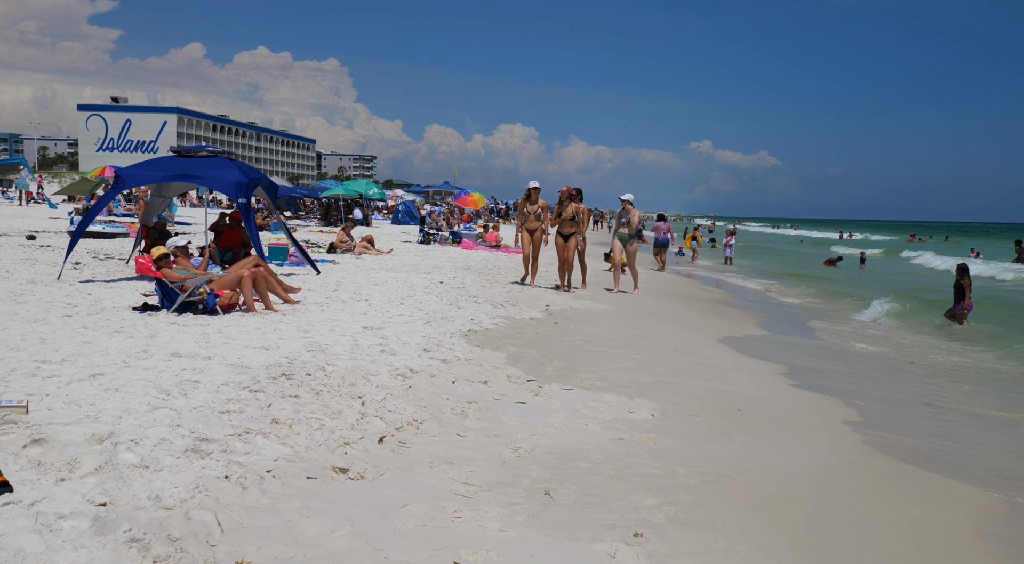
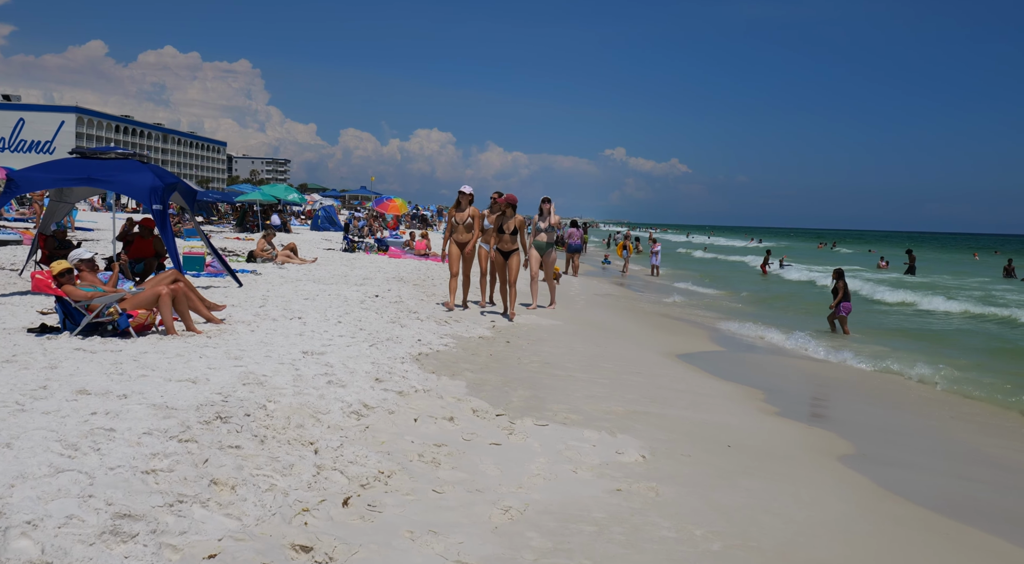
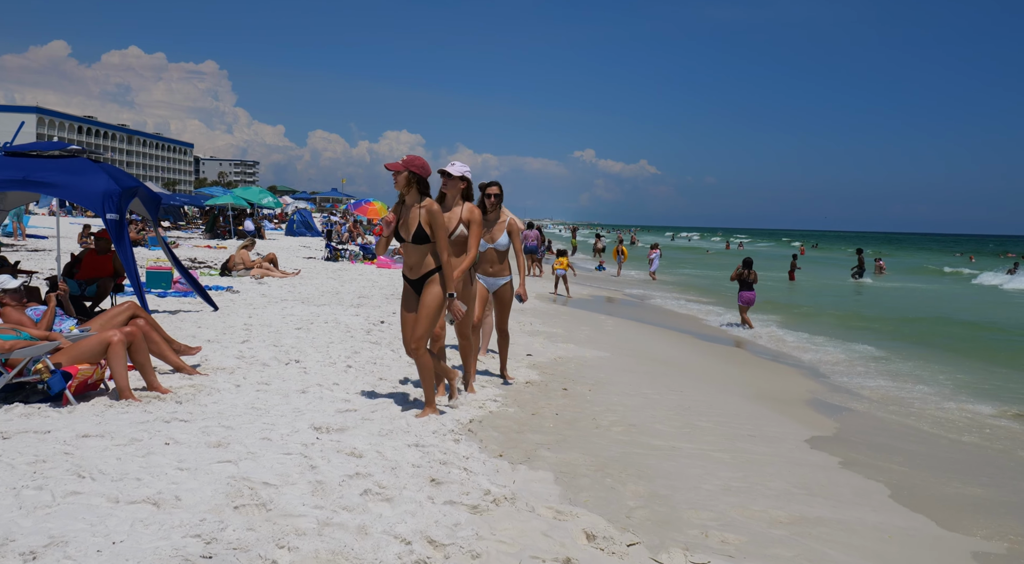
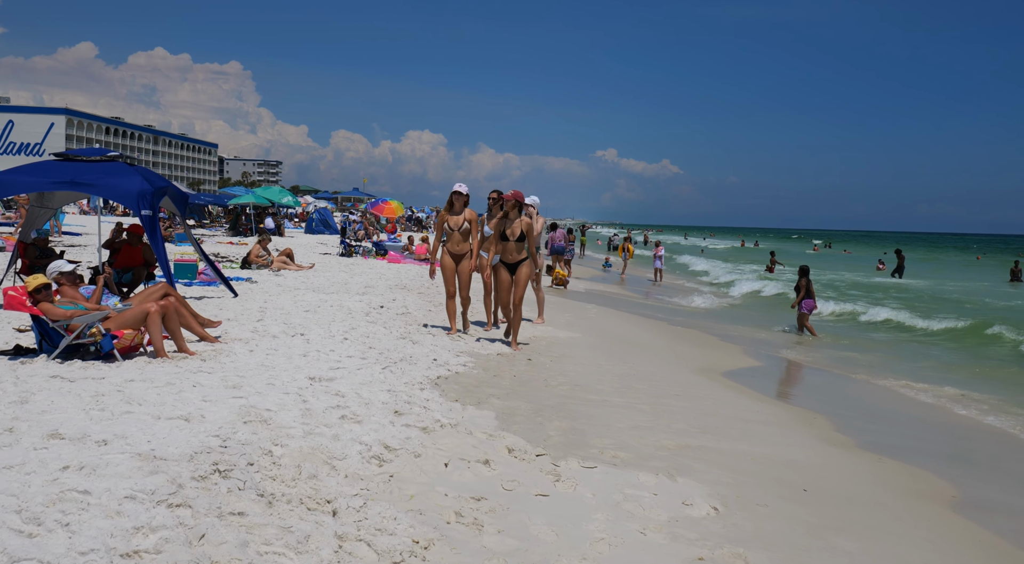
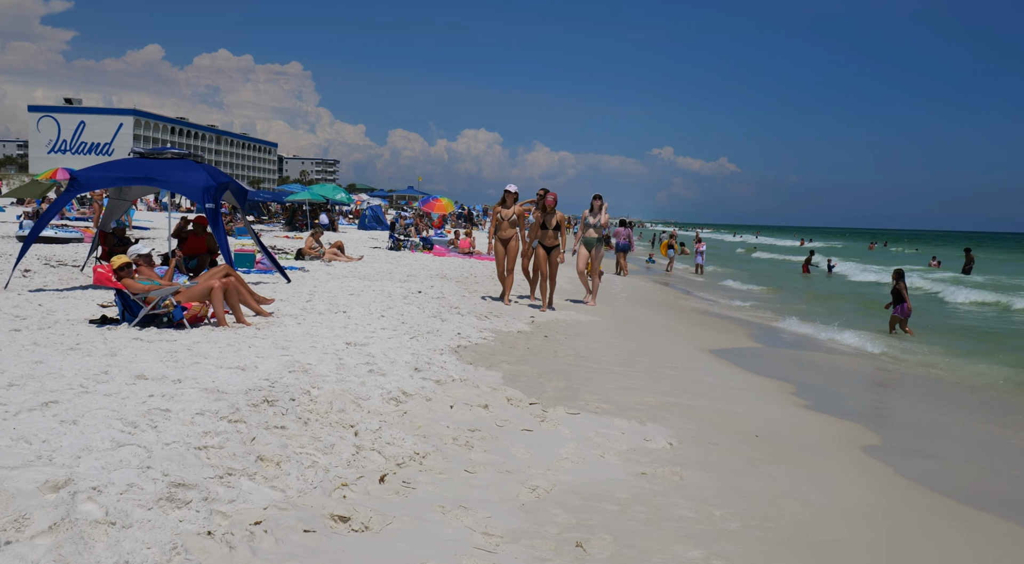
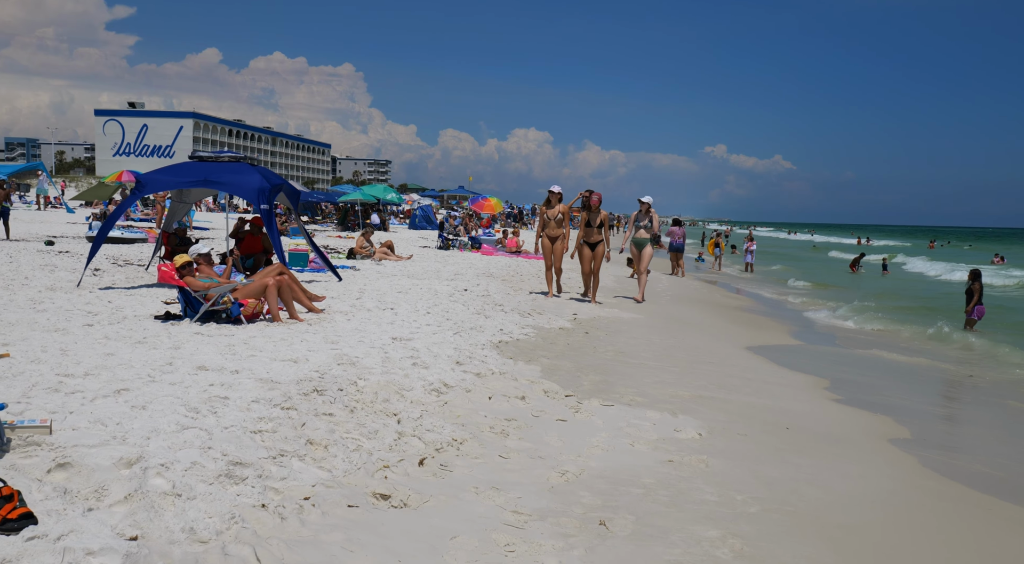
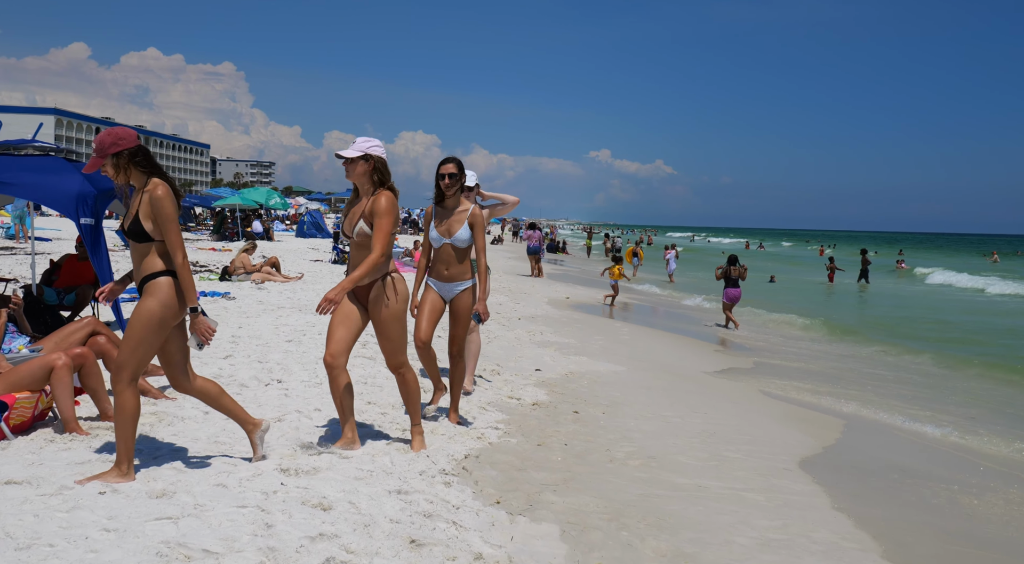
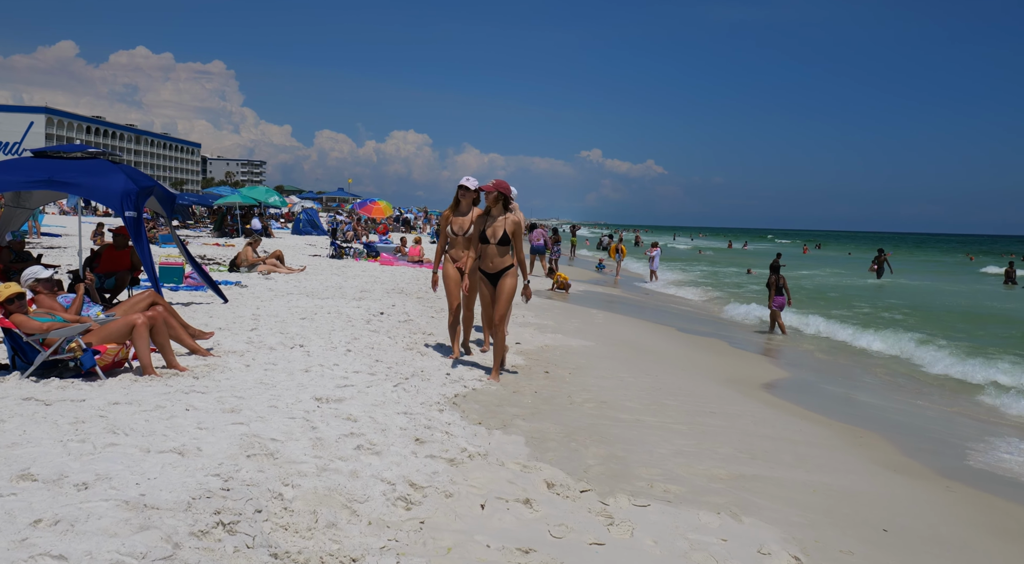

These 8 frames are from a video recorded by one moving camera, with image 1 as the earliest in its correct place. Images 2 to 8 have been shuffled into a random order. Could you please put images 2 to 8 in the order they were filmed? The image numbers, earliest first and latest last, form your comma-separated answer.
6, 5, 2, 4, 8, 3, 7
